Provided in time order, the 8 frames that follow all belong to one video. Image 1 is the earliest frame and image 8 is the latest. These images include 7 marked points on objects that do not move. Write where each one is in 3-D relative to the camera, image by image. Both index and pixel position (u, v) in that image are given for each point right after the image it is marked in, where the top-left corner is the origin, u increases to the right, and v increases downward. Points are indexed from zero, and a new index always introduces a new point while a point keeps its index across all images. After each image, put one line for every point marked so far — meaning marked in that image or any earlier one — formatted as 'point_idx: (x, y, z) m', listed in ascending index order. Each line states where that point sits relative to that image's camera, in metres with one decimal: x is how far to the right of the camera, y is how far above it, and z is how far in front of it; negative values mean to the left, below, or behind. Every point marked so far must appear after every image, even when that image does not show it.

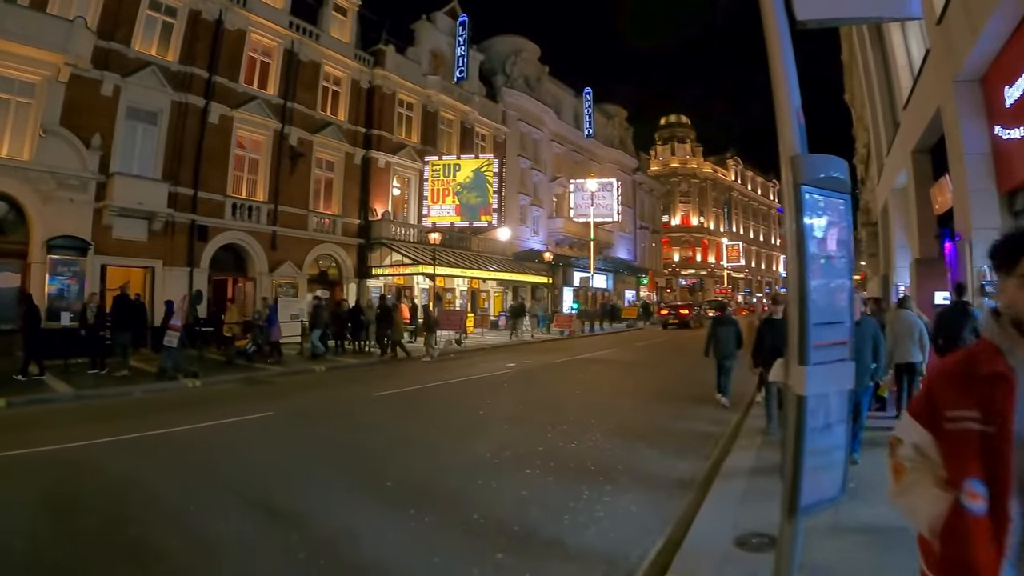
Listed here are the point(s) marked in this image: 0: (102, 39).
0: (-12.3, +7.3, +17.8) m
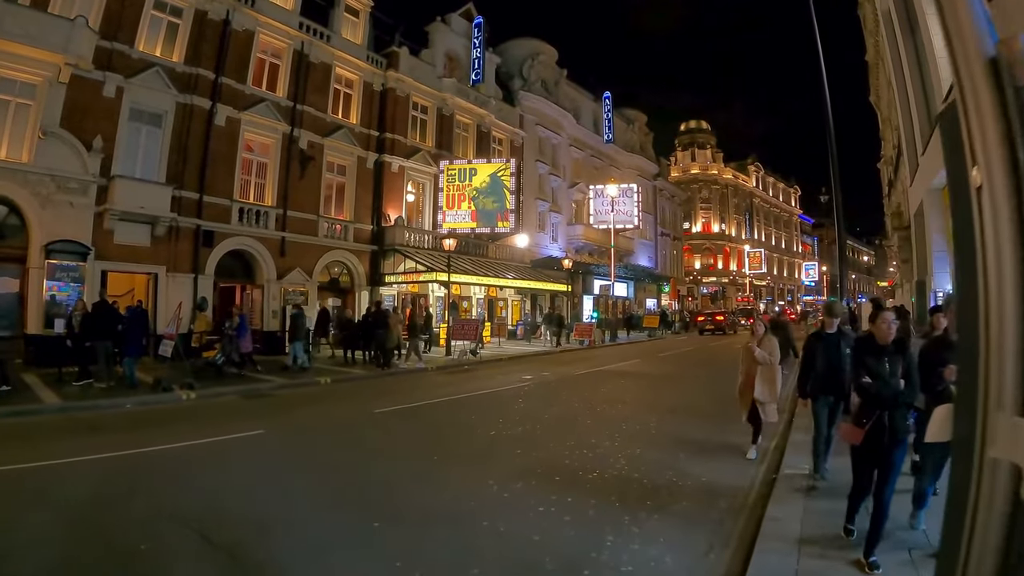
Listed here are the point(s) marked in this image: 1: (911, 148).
0: (-11.8, +7.1, +17.2) m
1: (+13.1, +4.6, +19.1) m
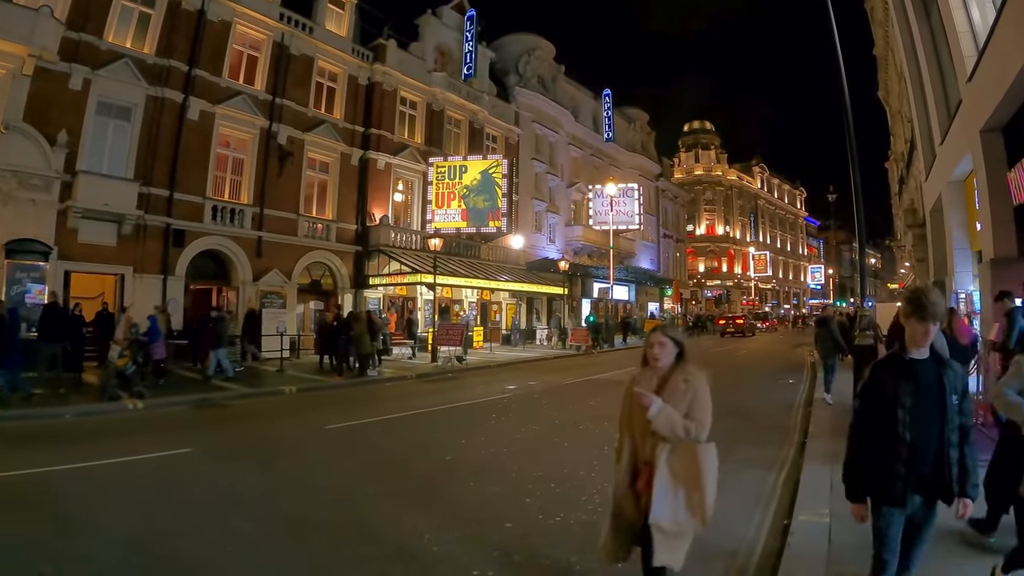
0: (-12.3, +7.0, +16.2) m
1: (+12.7, +4.5, +17.8) m
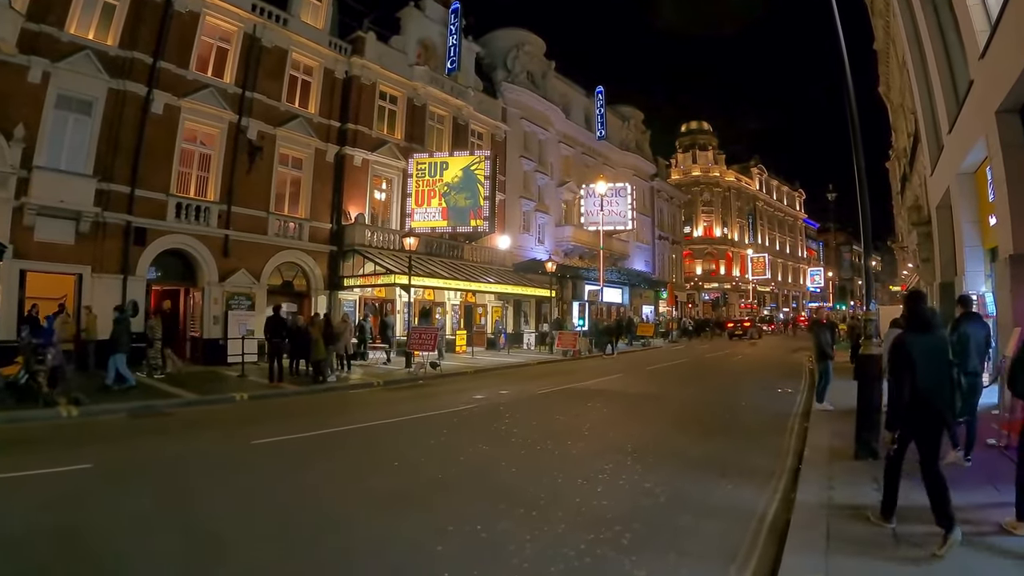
0: (-13.0, +7.0, +15.4) m
1: (+12.0, +4.4, +17.0) m
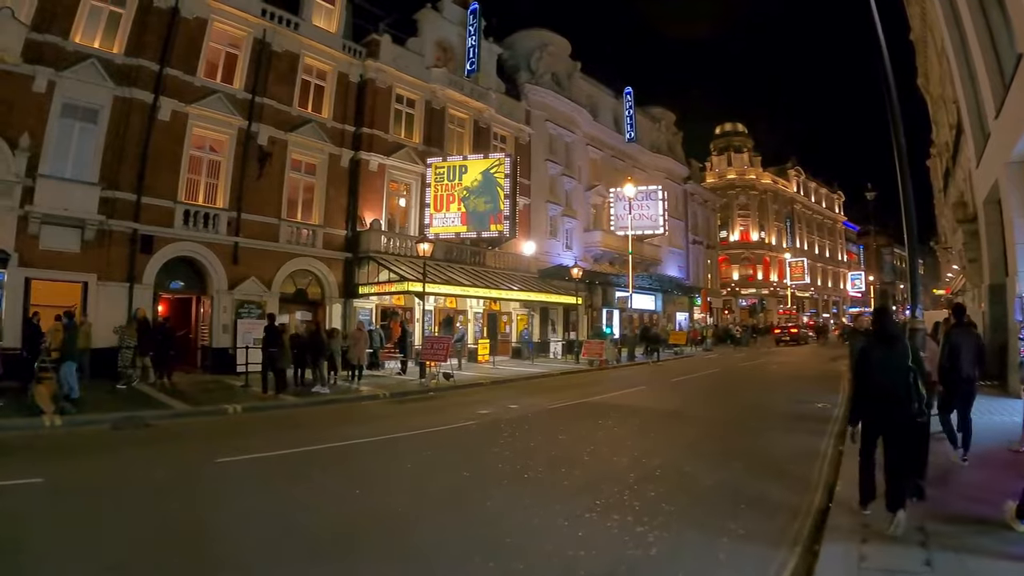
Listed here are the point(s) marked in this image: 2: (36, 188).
0: (-12.7, +6.7, +15.3) m
1: (+12.3, +4.3, +15.2) m
2: (-12.0, +2.5, +14.7) m
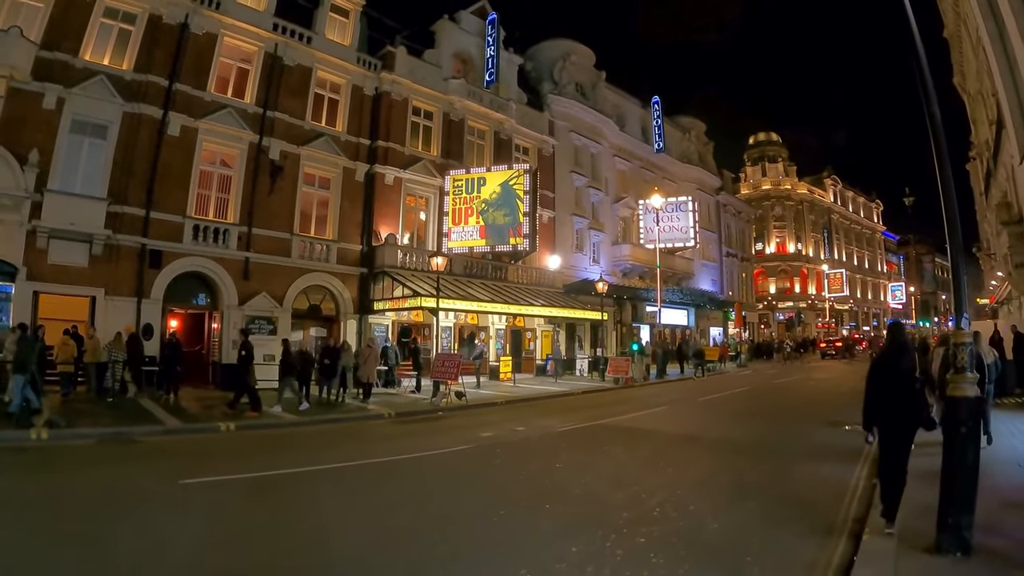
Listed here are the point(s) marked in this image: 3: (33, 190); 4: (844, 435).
0: (-12.4, +6.3, +15.5) m
1: (+12.5, +4.1, +13.7) m
2: (-11.7, +2.1, +14.8) m
3: (-12.0, +2.4, +14.6) m
4: (+6.6, -2.9, +11.5) m
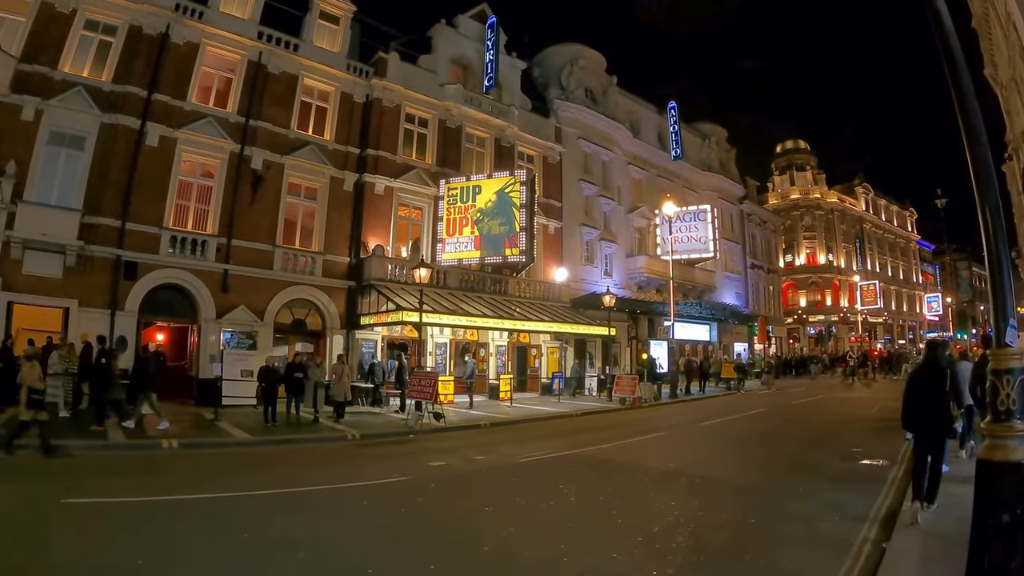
0: (-12.9, +6.0, +15.3) m
1: (+11.9, +3.8, +12.0) m
2: (-12.3, +1.8, +14.4) m
3: (-12.6, +2.1, +14.3) m
4: (+5.8, -3.2, +9.9) m
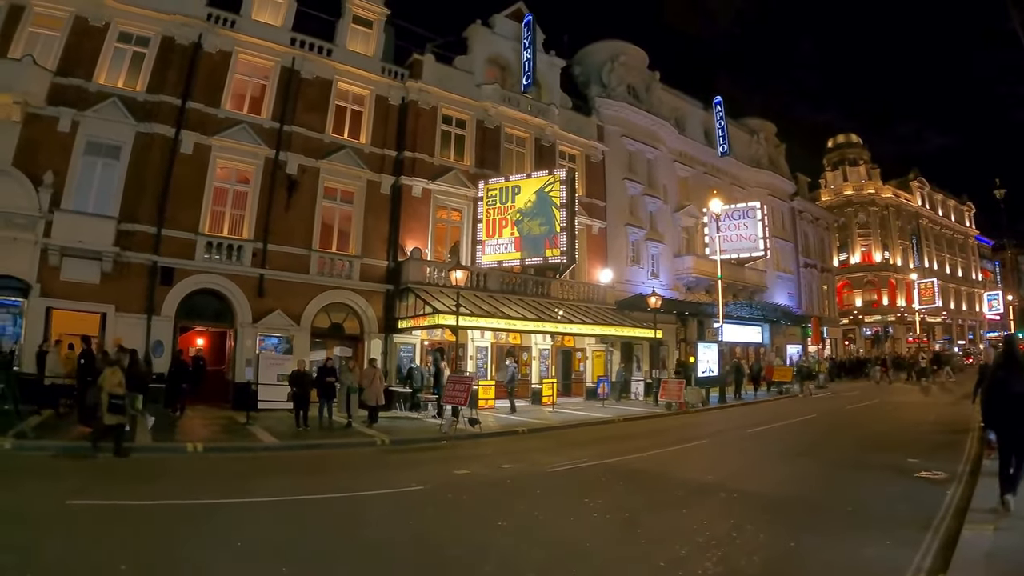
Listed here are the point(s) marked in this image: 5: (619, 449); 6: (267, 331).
0: (-12.1, +5.8, +15.8) m
1: (+12.4, +4.0, +10.3) m
2: (-11.4, +1.6, +14.8) m
3: (-11.7, +1.9, +14.8) m
4: (+6.2, -3.0, +8.7) m
5: (+2.4, -3.4, +12.3) m
6: (-7.3, -1.3, +17.5) m
